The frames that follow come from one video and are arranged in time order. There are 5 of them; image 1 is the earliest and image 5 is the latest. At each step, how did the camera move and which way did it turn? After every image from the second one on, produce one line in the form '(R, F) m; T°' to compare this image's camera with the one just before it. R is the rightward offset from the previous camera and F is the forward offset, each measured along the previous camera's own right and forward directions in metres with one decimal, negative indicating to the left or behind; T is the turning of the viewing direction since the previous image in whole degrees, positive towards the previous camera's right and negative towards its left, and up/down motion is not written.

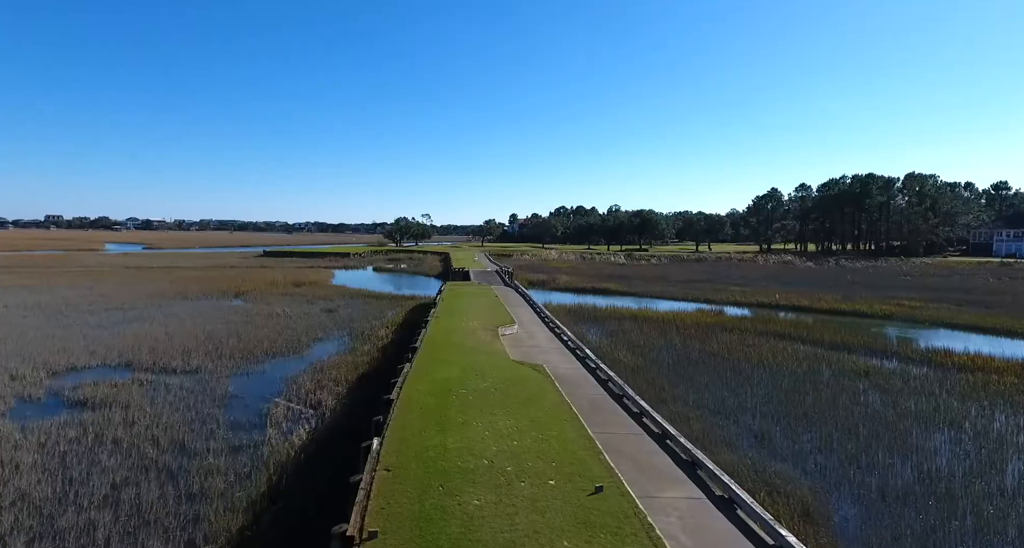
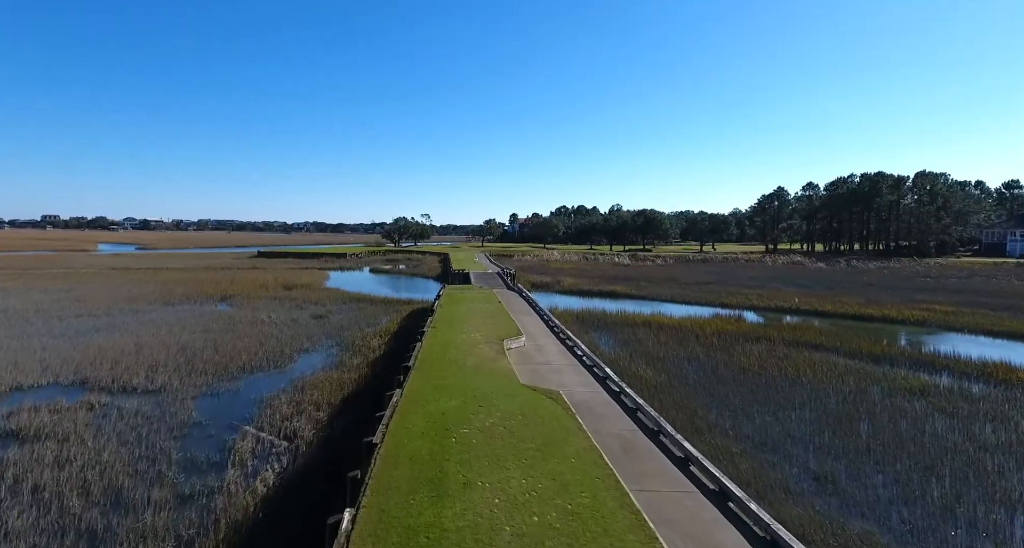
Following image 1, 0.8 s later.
(-0.2, +1.7) m; 0°
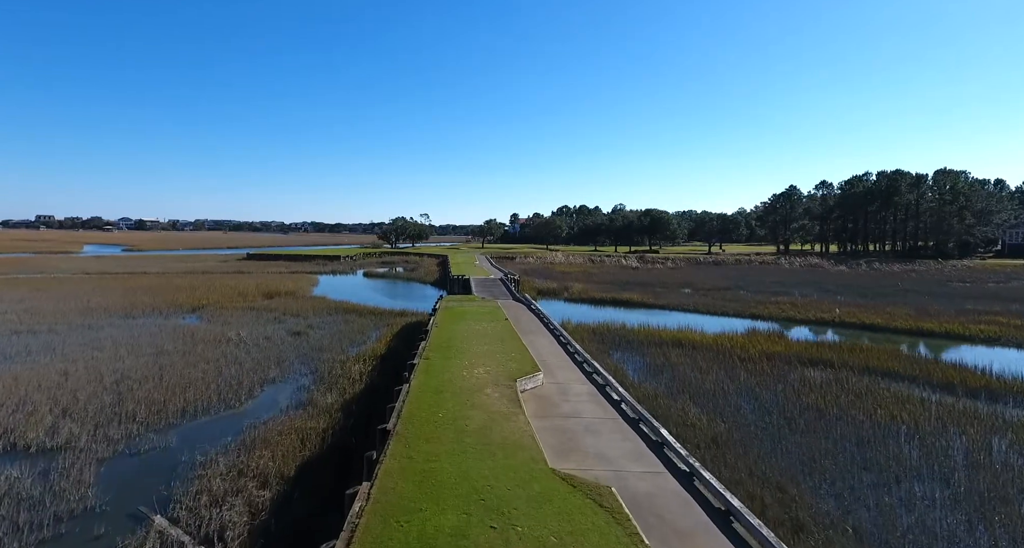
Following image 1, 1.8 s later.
(-0.3, +3.0) m; 0°
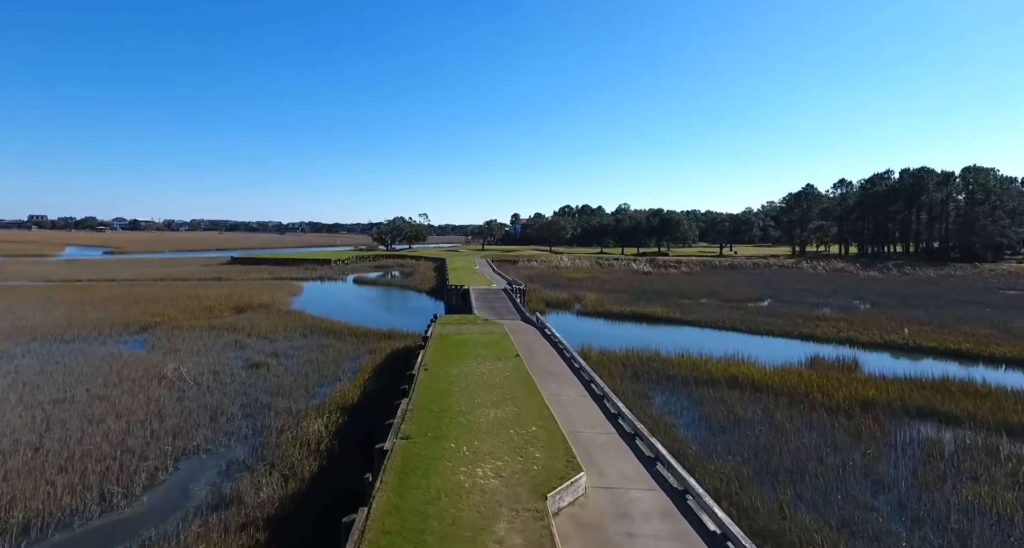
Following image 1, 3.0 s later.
(-0.3, +3.8) m; 0°
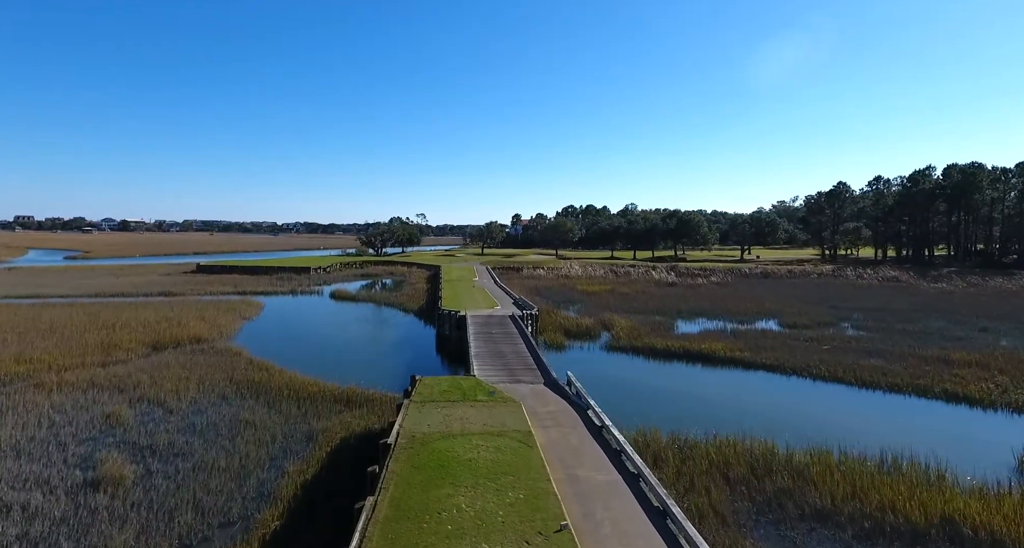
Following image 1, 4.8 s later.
(-0.5, +6.5) m; 0°
